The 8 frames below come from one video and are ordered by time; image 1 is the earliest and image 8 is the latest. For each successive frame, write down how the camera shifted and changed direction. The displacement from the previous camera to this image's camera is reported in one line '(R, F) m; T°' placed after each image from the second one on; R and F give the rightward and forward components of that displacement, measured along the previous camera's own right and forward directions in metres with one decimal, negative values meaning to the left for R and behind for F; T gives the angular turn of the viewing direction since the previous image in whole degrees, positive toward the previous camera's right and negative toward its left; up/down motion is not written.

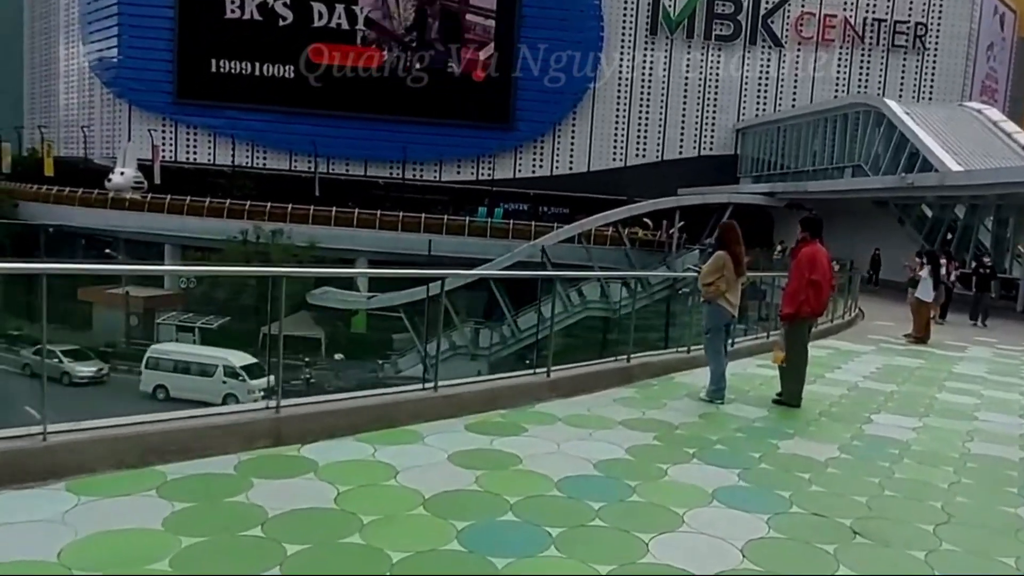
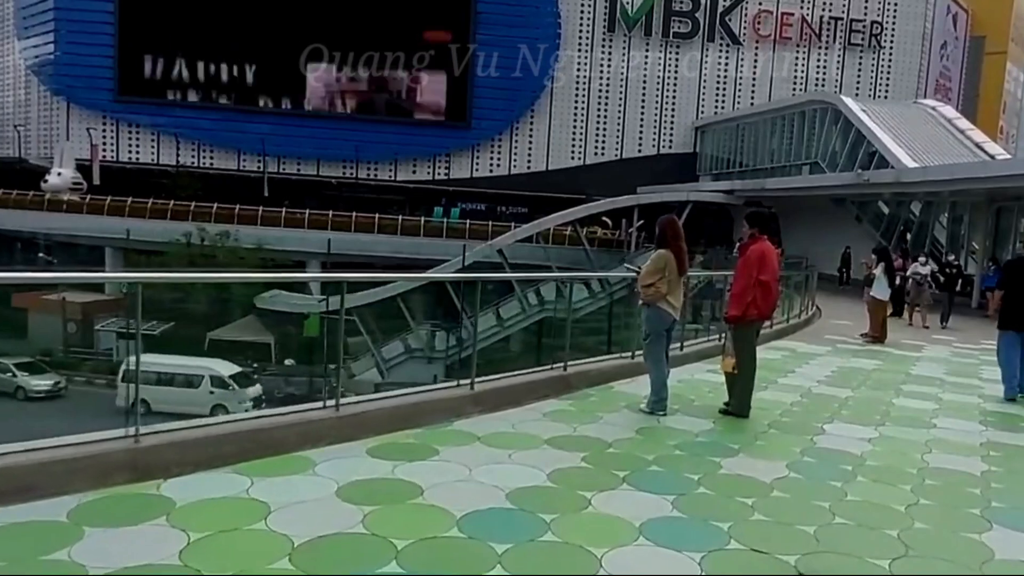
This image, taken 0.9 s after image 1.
(+0.3, +0.5) m; +2°
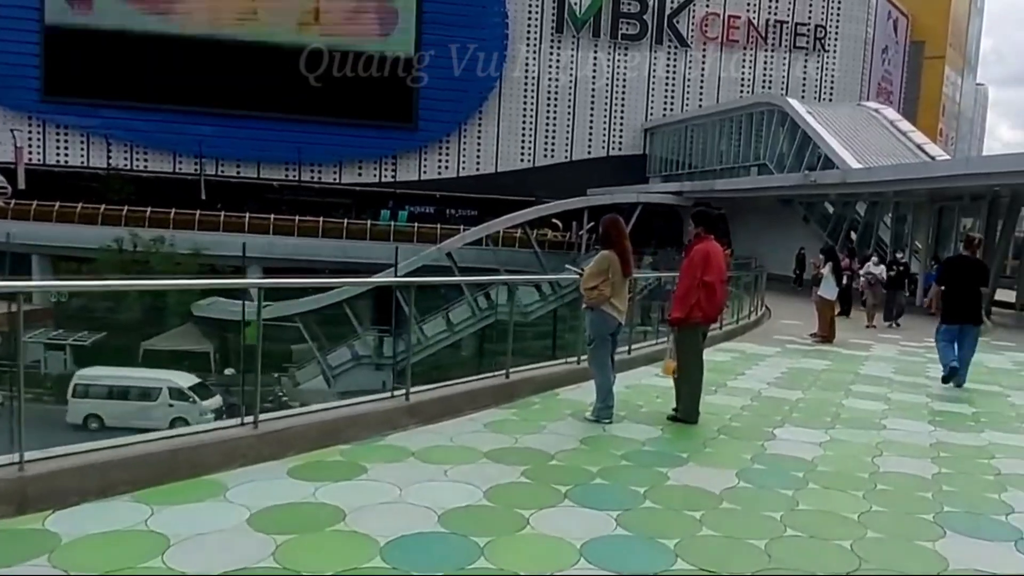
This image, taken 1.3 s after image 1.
(+0.1, +0.3) m; +3°
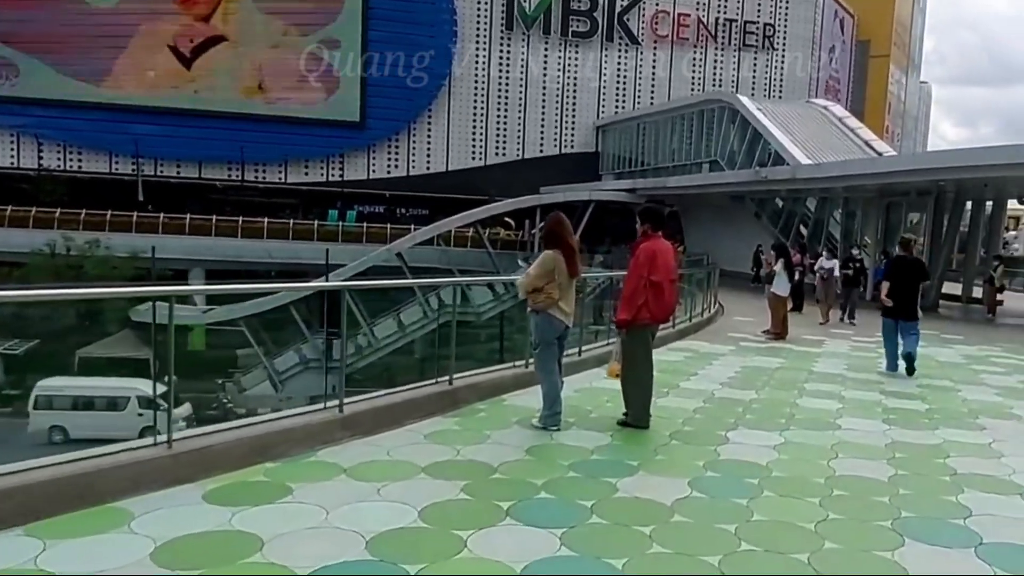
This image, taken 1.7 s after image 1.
(+0.1, +0.3) m; +3°
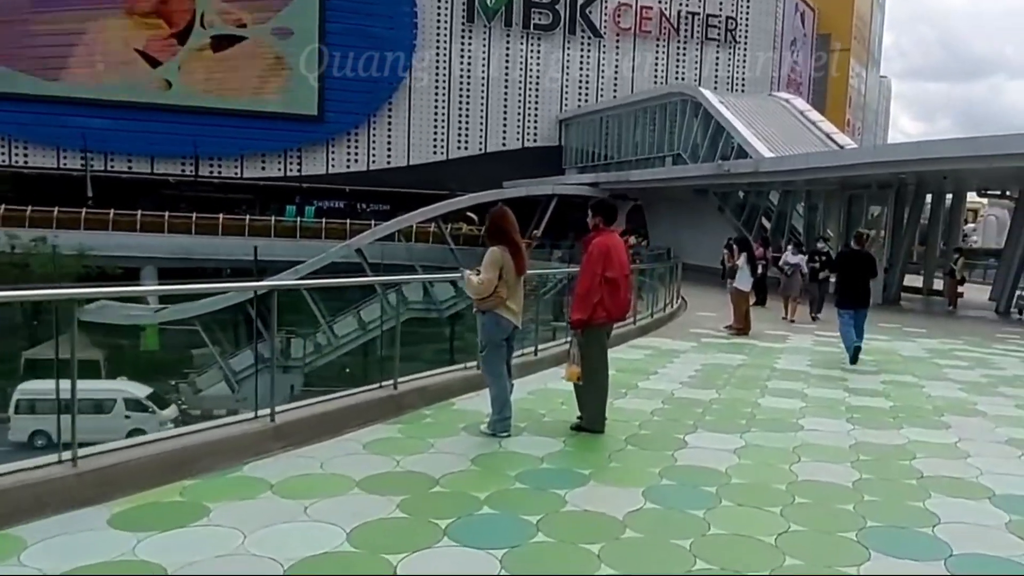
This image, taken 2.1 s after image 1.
(+0.1, +0.3) m; +2°
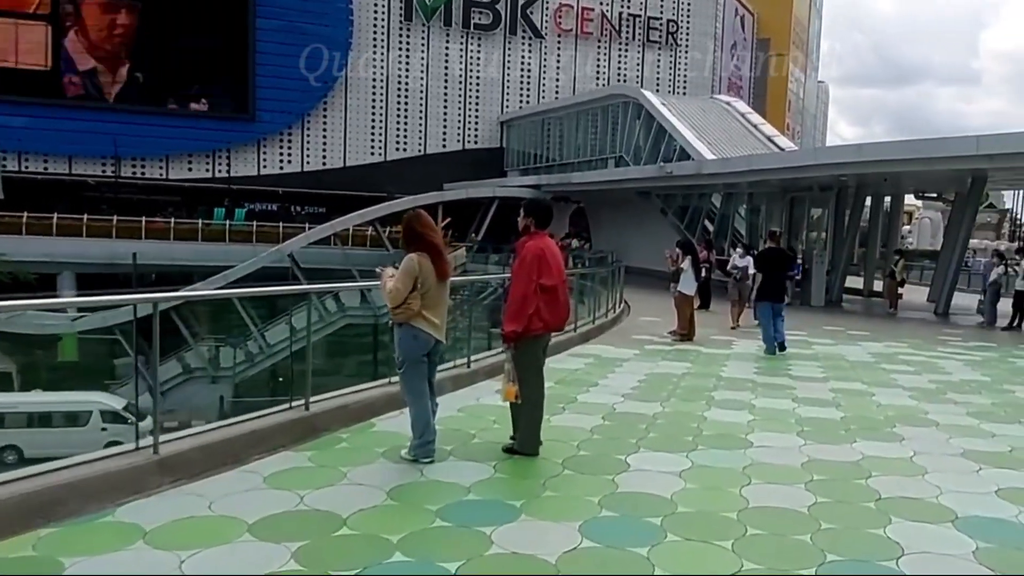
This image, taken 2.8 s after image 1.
(+0.1, +0.5) m; +4°
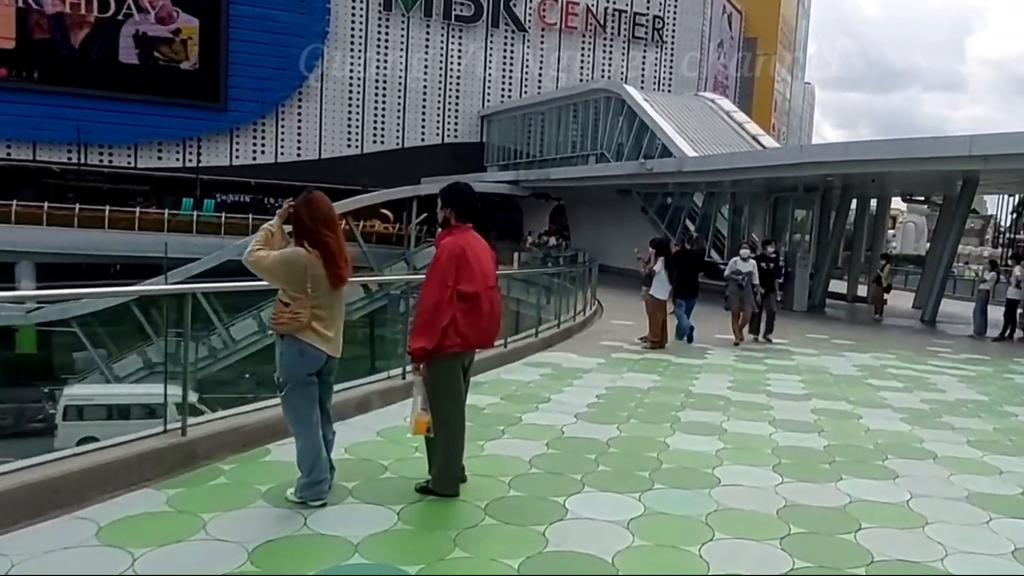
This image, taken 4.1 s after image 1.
(+0.3, +0.9) m; +1°
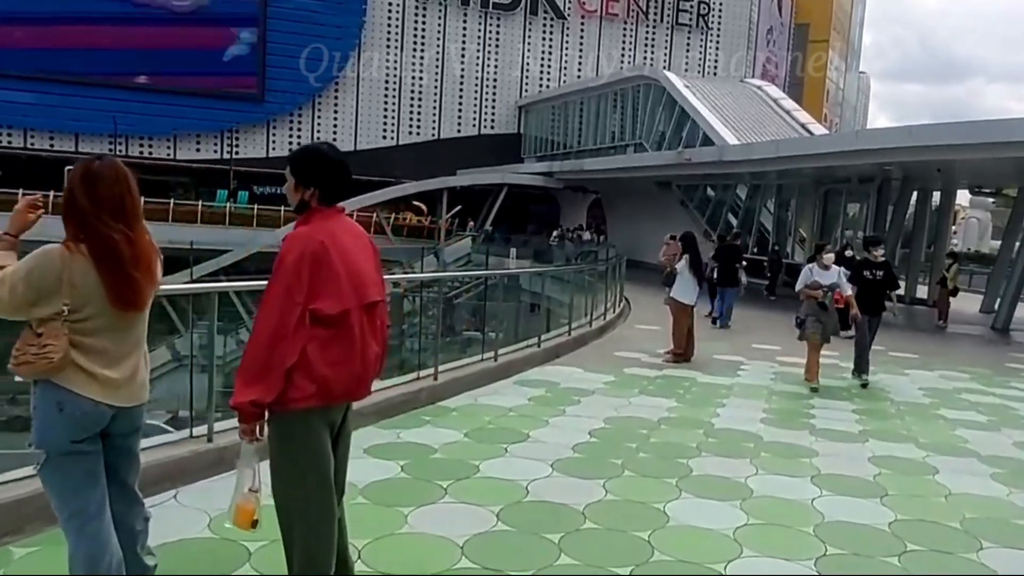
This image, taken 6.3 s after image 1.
(+0.5, +1.5) m; -3°
